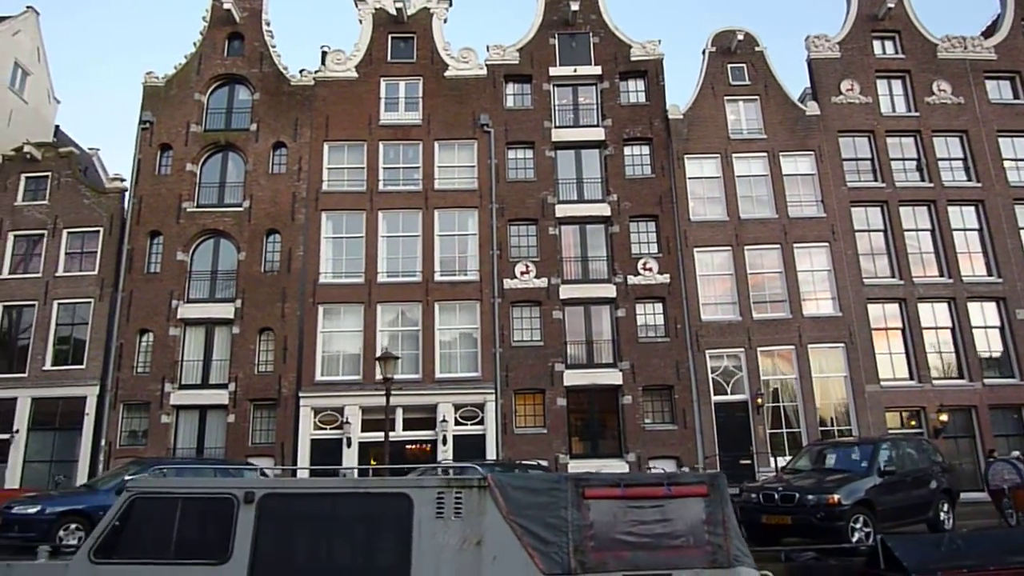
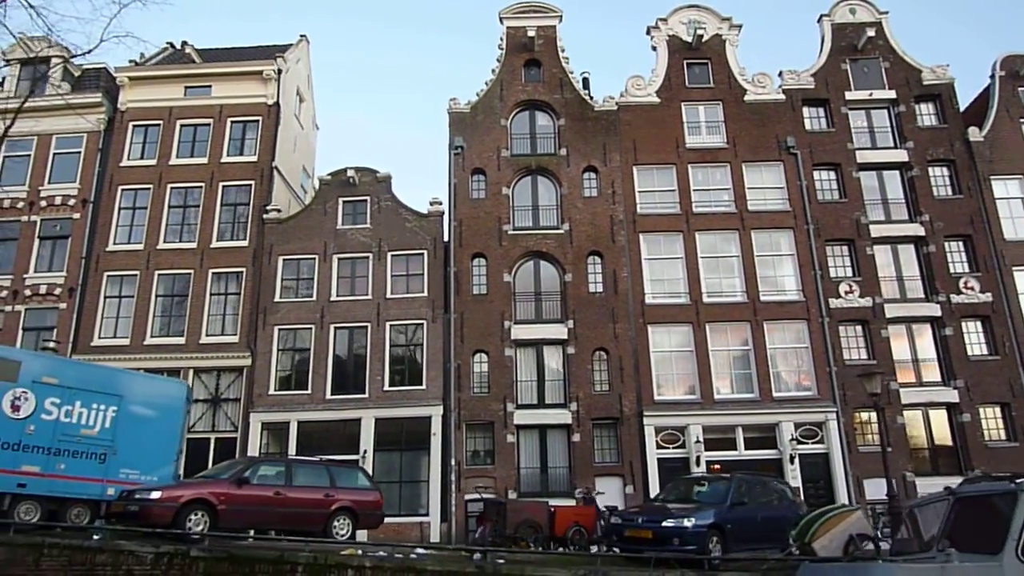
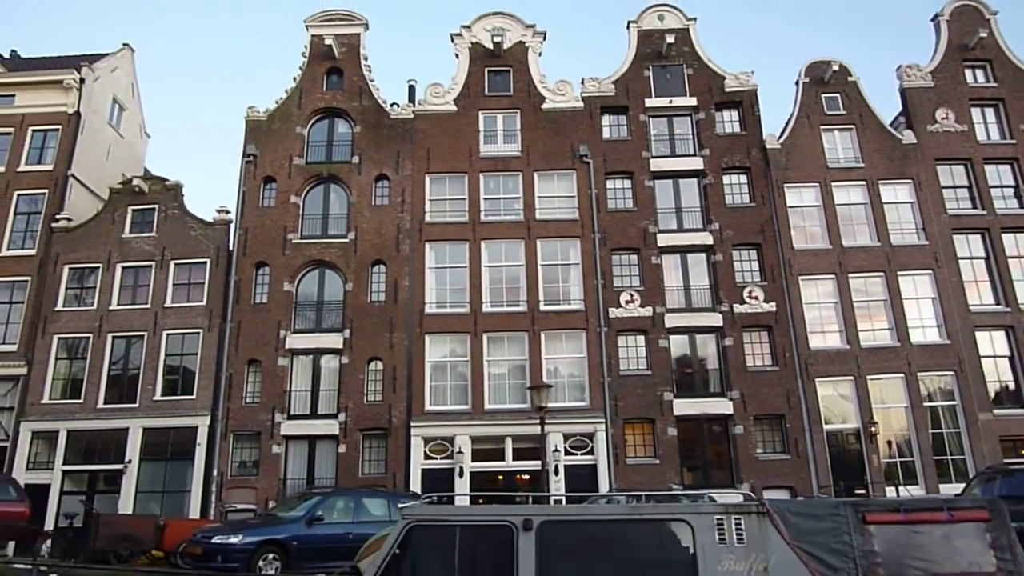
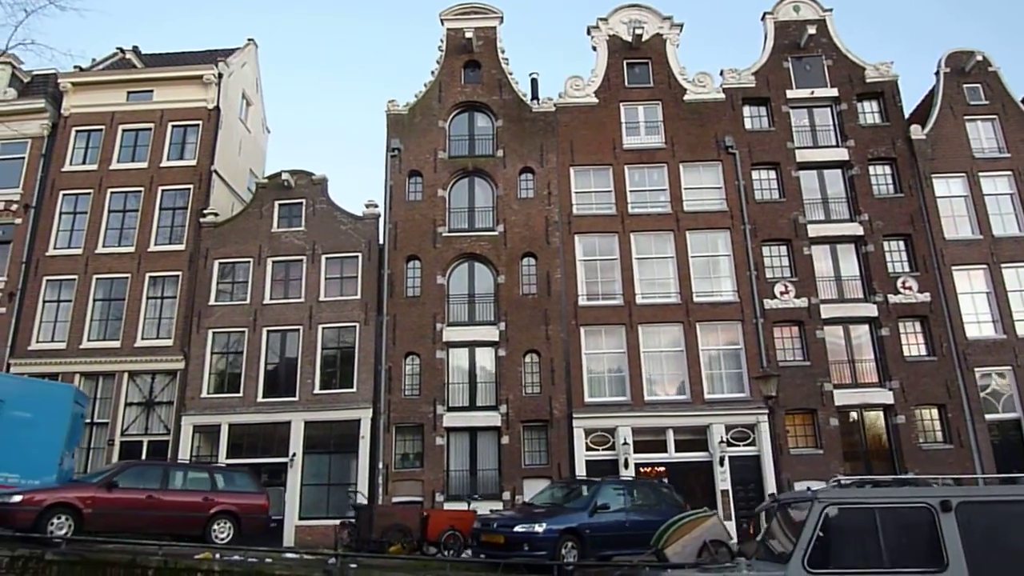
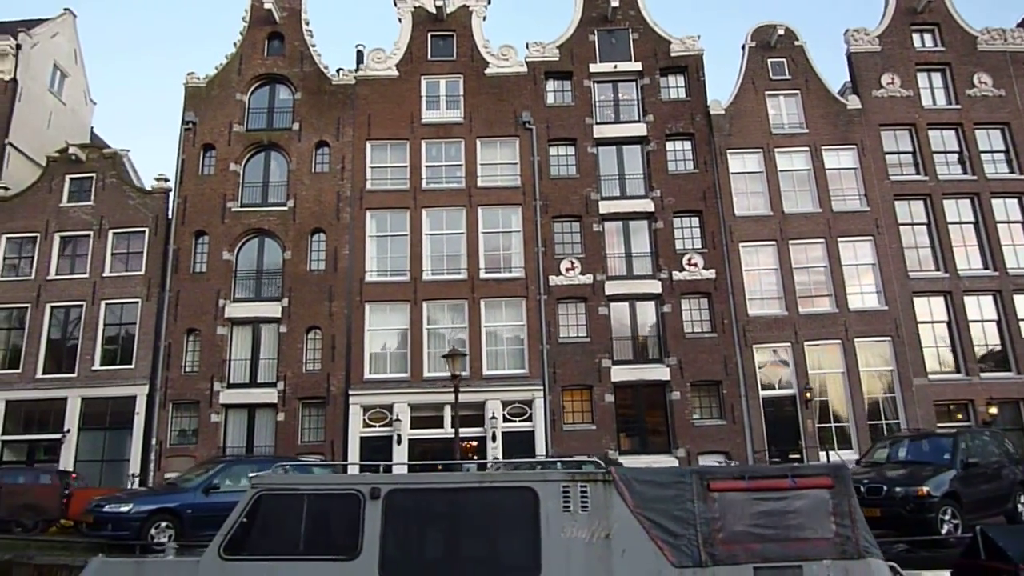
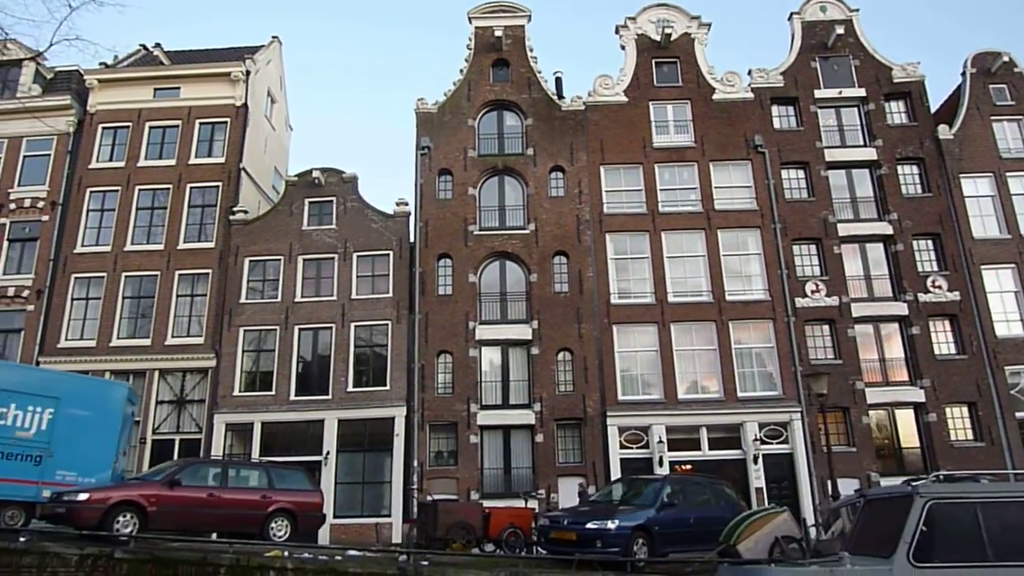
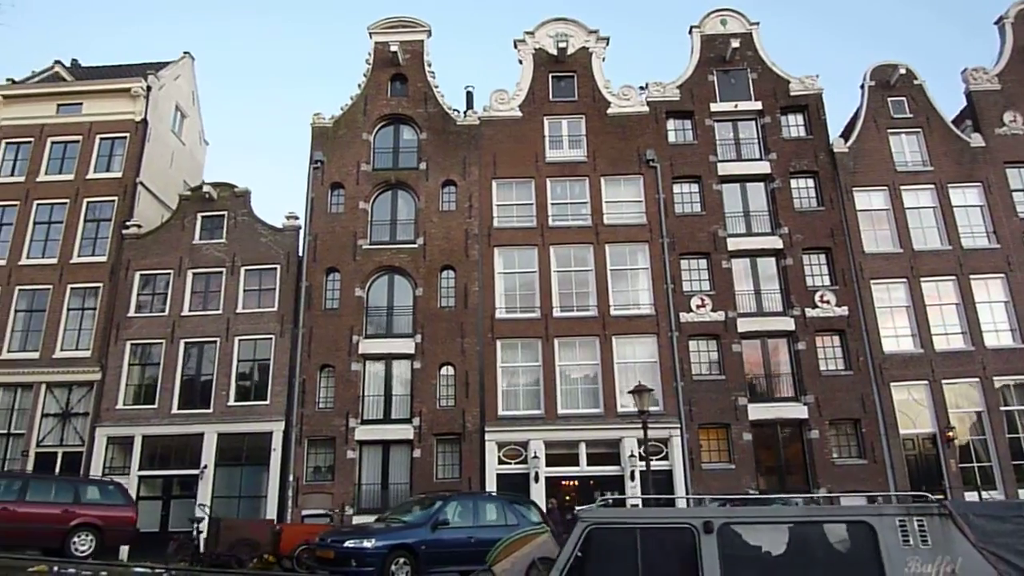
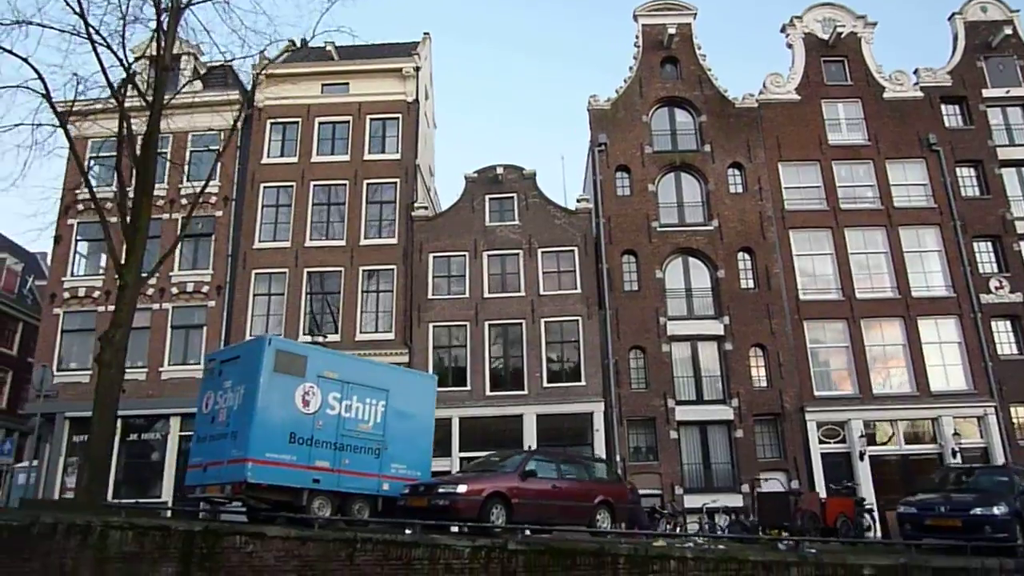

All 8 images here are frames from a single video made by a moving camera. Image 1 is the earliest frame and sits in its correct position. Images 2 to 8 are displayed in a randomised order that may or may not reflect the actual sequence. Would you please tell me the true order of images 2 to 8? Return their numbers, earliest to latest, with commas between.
5, 3, 7, 4, 6, 2, 8
